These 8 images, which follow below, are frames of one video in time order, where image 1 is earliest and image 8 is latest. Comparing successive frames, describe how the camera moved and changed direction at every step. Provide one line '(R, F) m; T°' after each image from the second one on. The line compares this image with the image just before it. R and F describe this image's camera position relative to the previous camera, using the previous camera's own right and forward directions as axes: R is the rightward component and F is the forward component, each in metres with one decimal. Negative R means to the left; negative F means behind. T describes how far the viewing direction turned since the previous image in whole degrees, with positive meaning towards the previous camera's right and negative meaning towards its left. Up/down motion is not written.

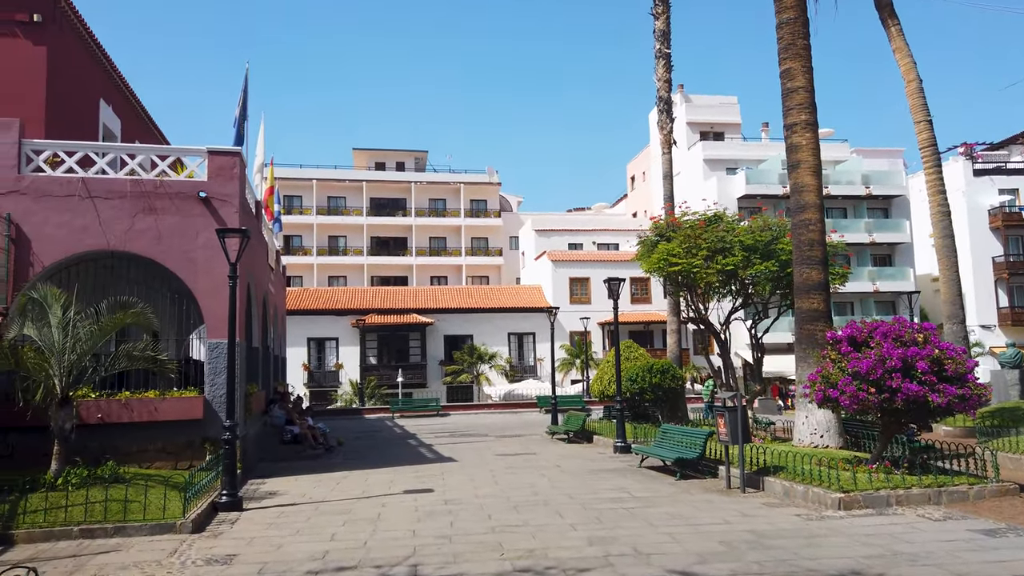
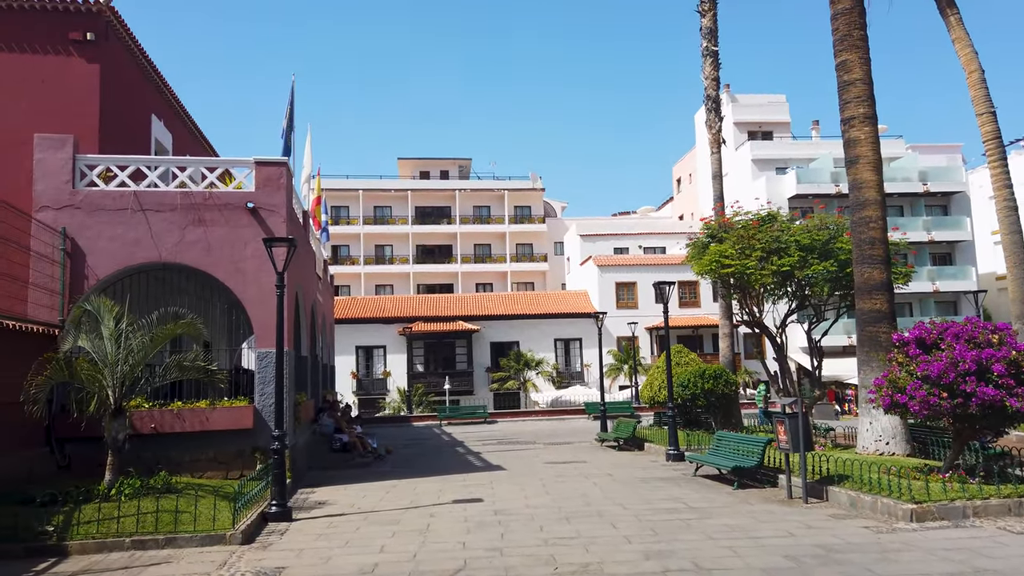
(0.0, +0.2) m; -3°
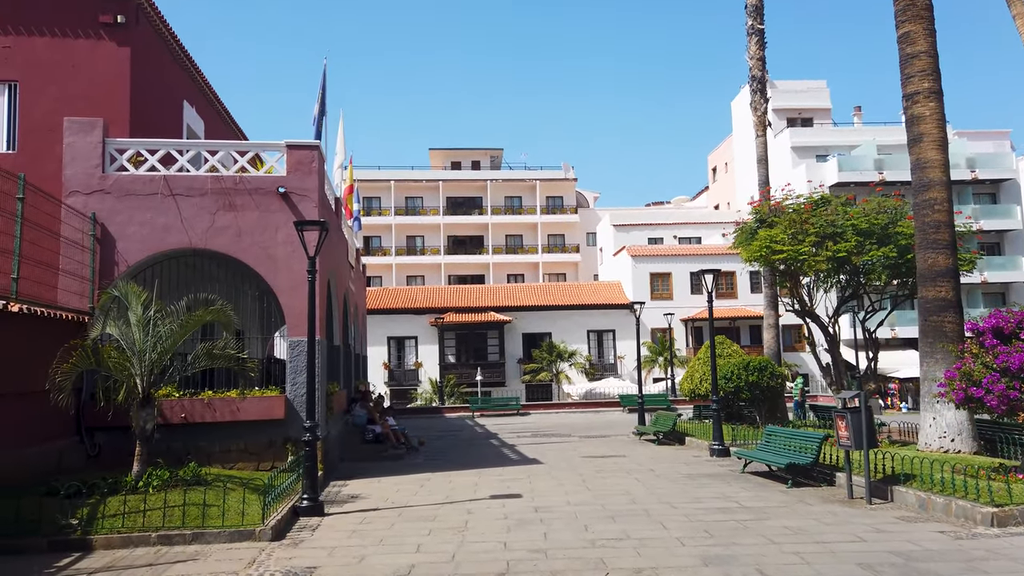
(-0.1, +0.5) m; -2°
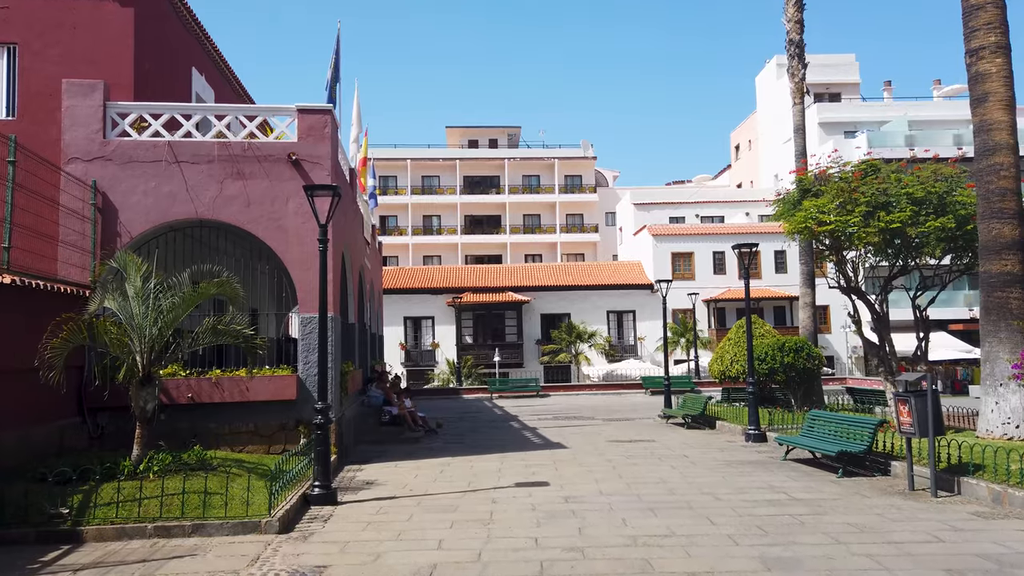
(-0.1, +0.8) m; -1°
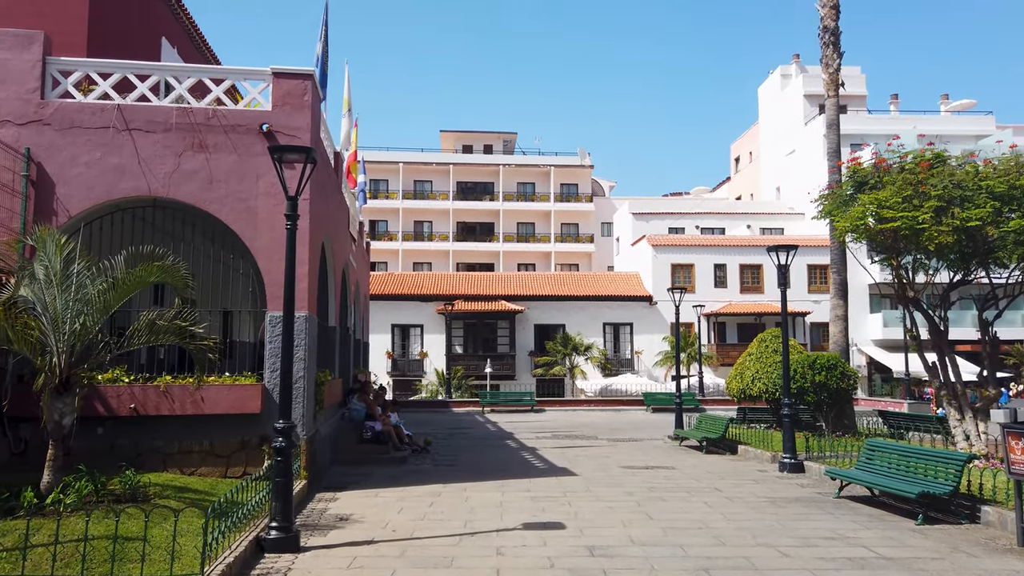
(-0.2, +1.8) m; +1°
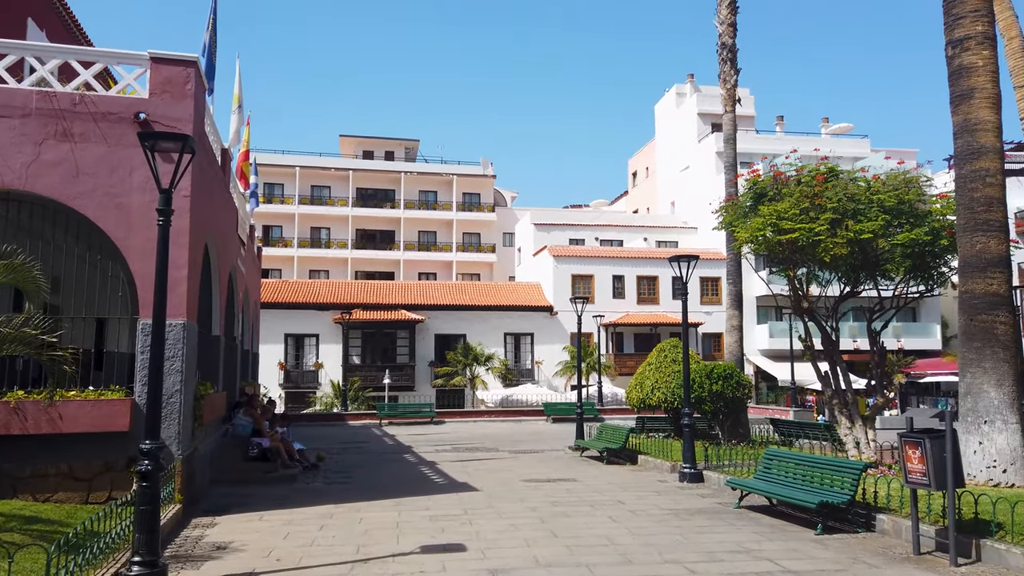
(0.0, +0.4) m; +8°
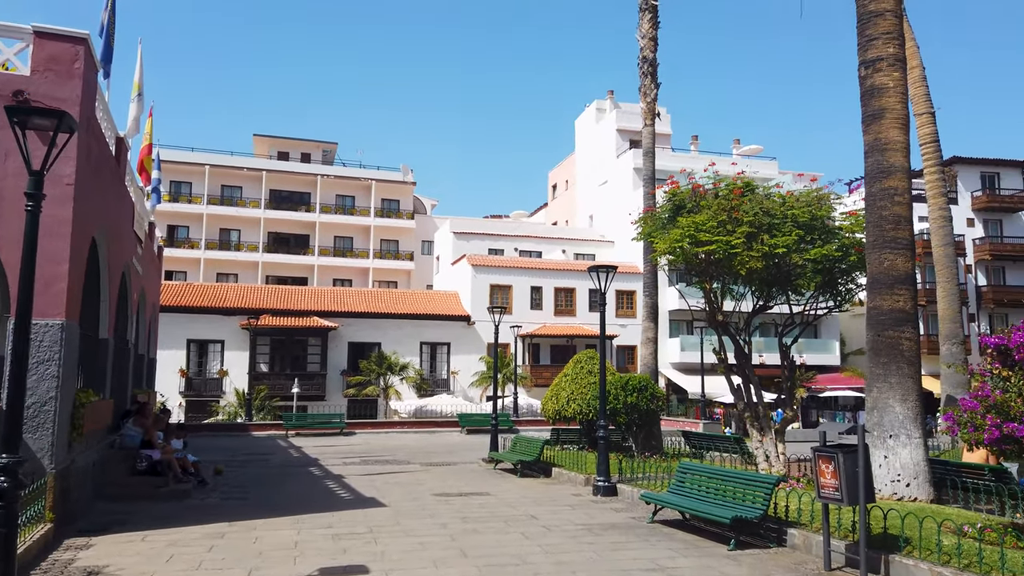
(0.0, +0.4) m; +6°
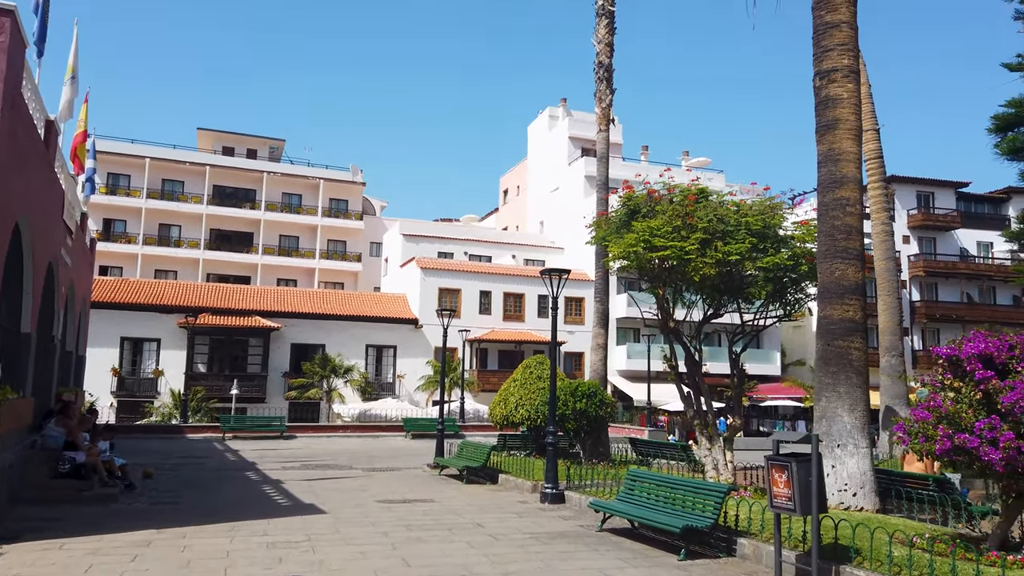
(0.0, +0.3) m; +4°
